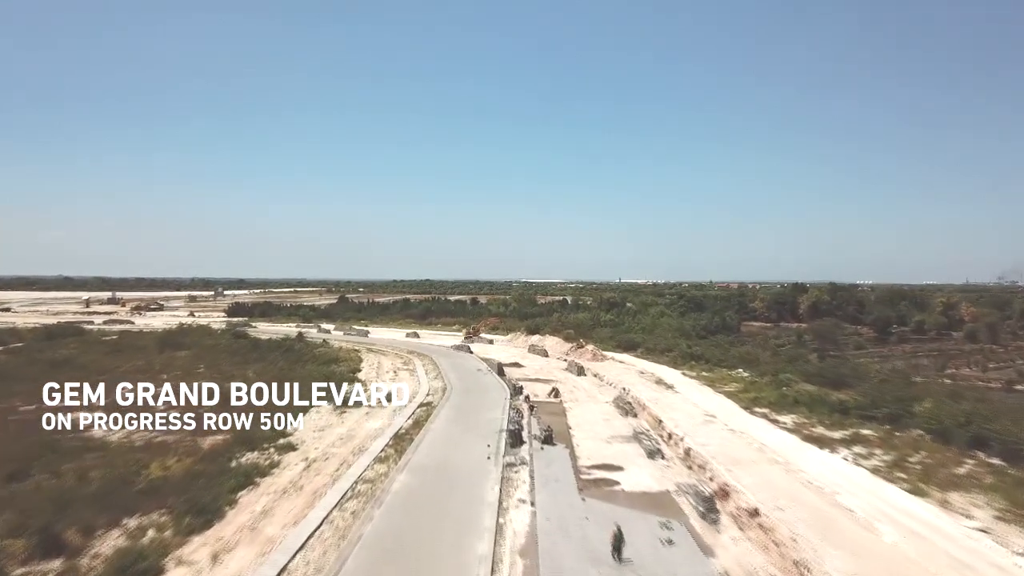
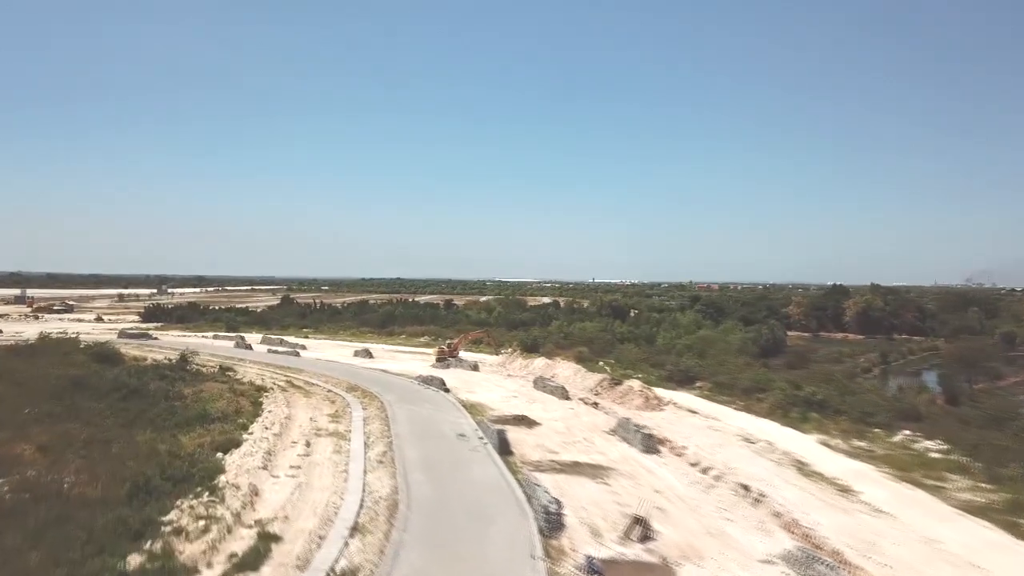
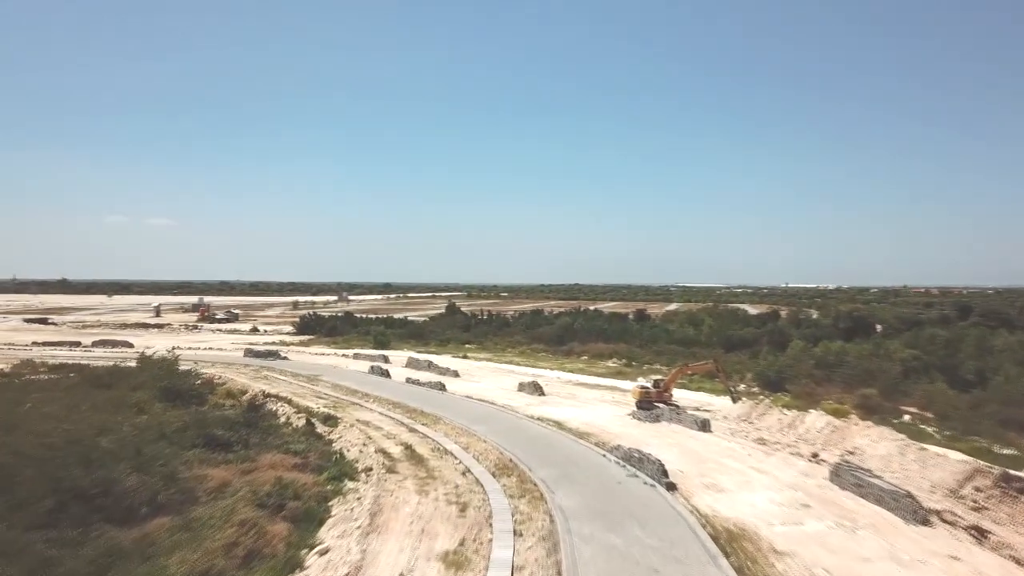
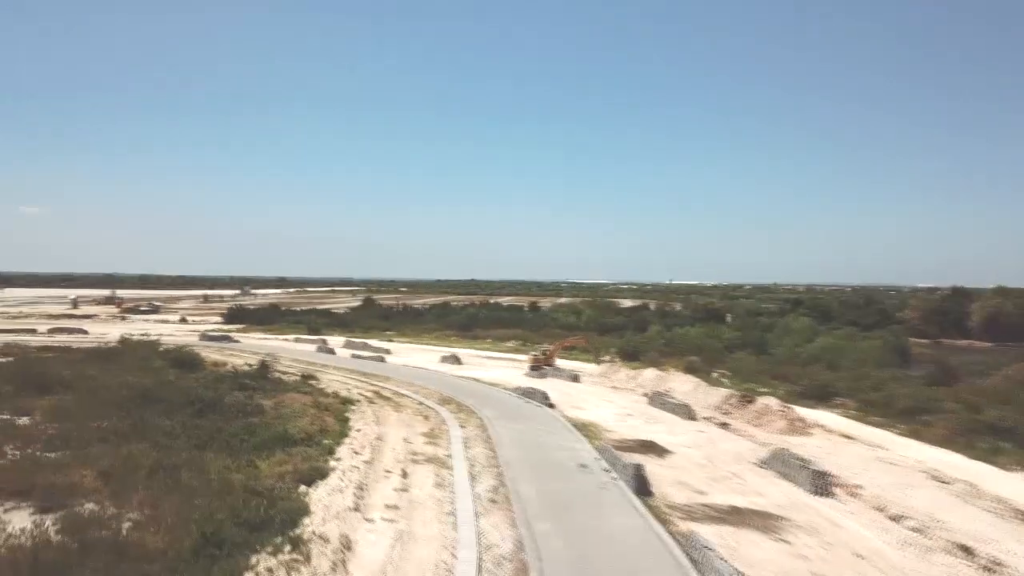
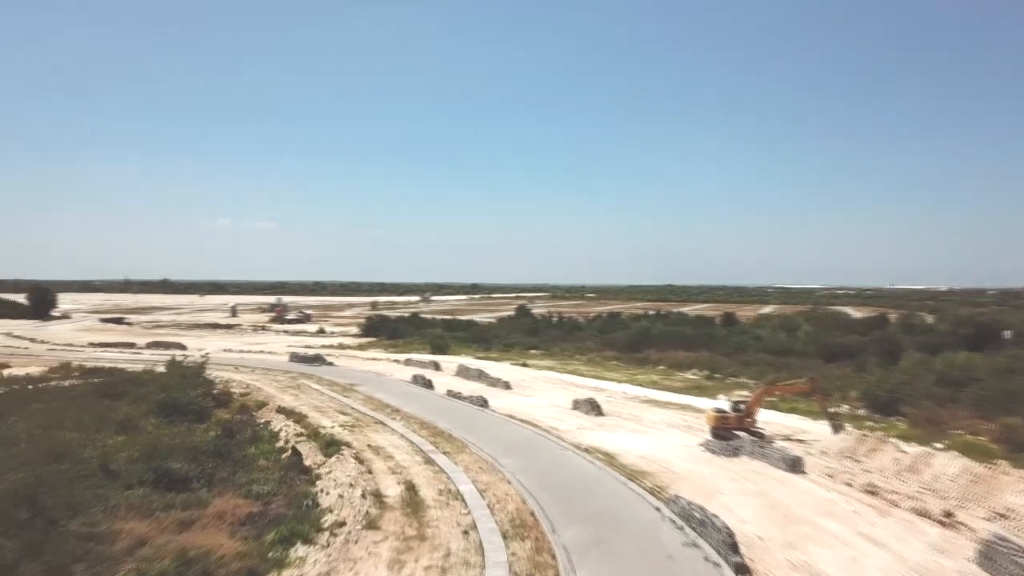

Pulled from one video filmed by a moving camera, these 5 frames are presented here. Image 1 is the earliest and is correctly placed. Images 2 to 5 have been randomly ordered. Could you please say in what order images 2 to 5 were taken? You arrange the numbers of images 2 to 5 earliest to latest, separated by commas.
2, 4, 3, 5
